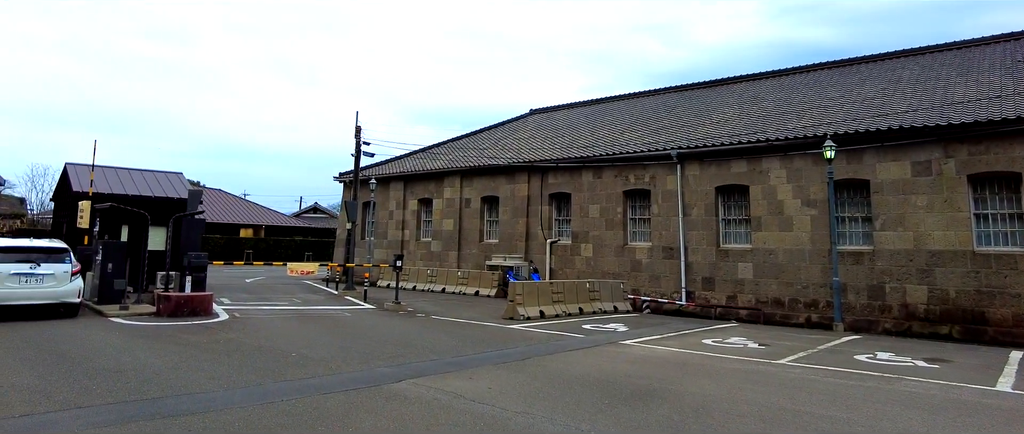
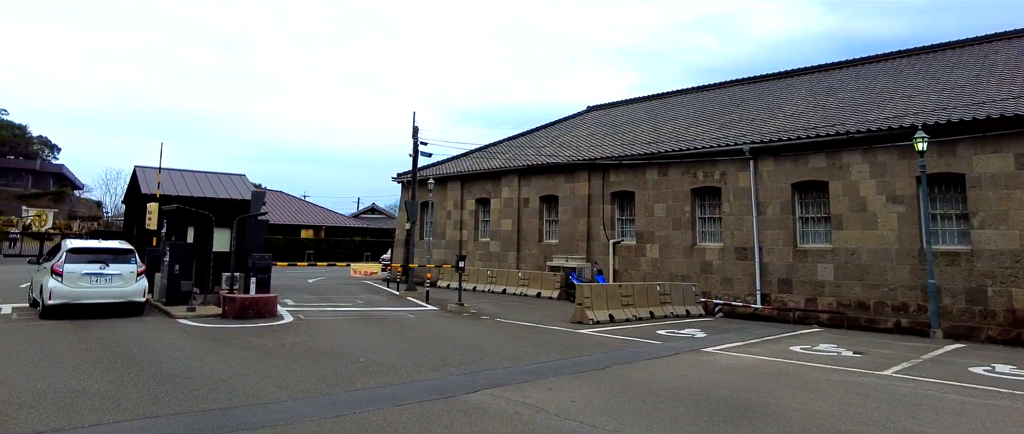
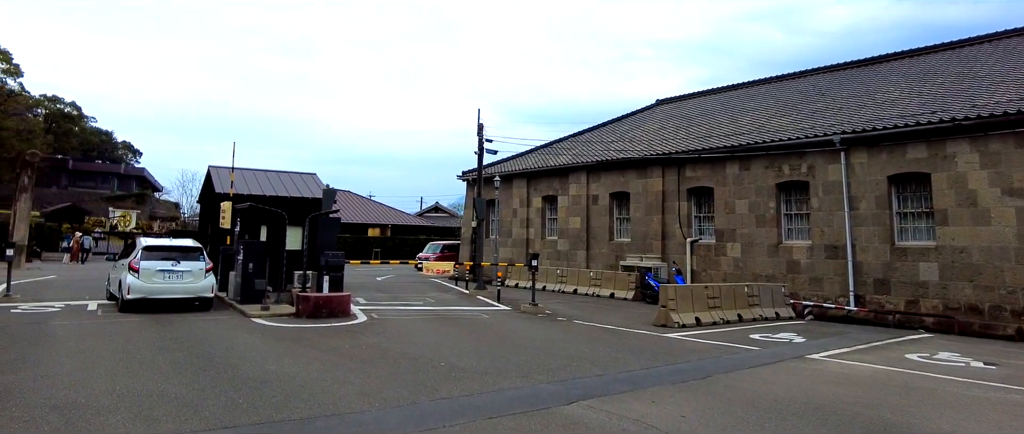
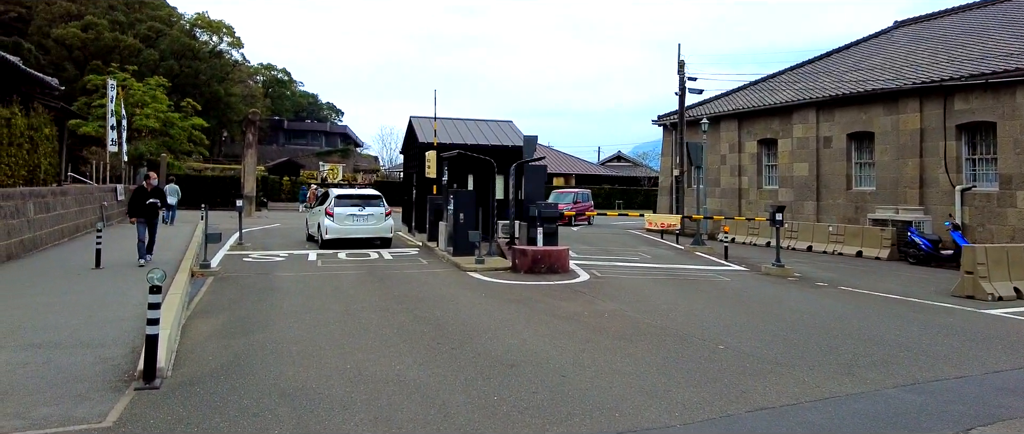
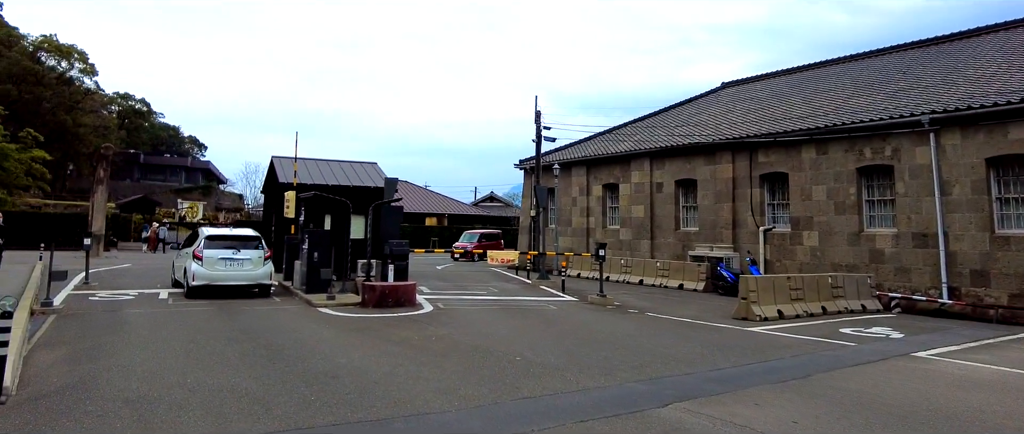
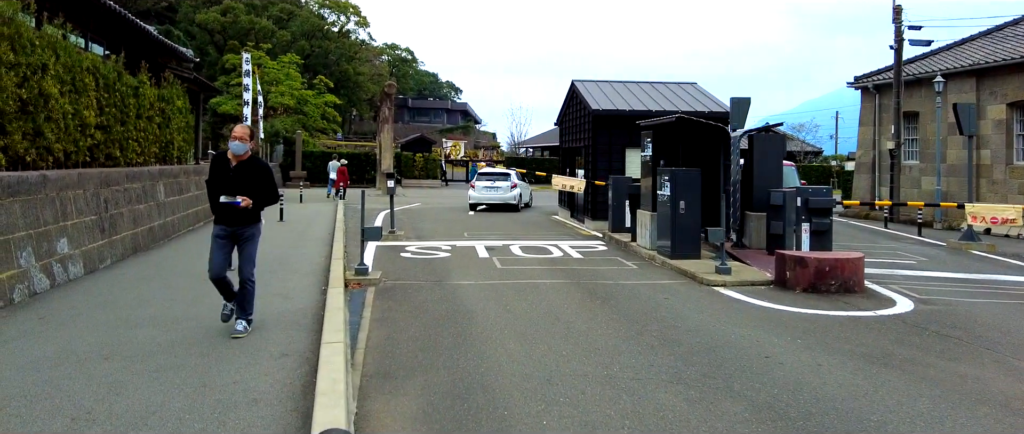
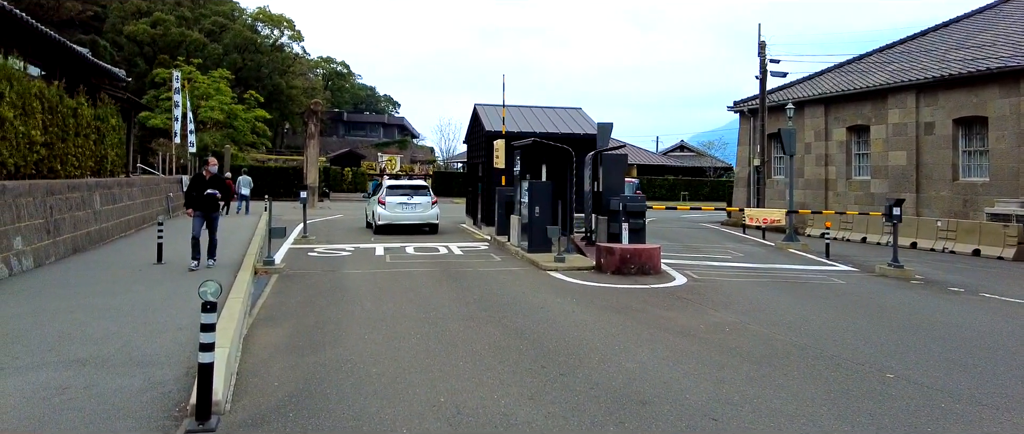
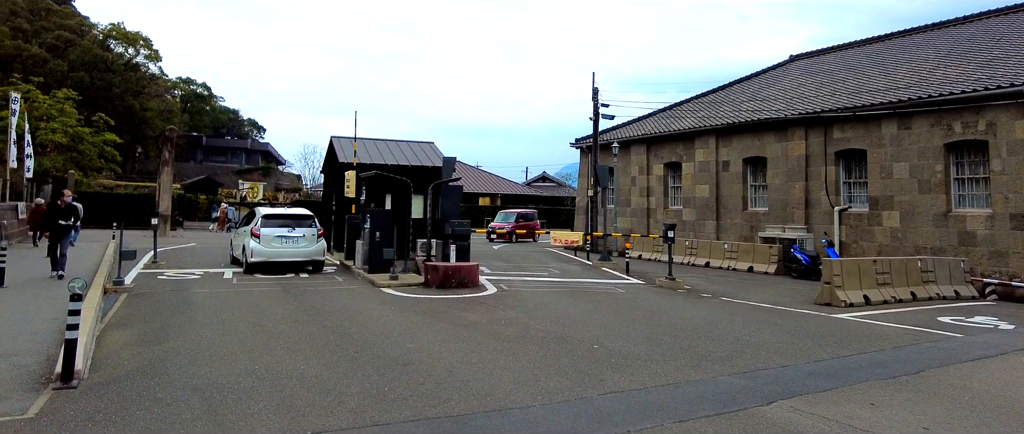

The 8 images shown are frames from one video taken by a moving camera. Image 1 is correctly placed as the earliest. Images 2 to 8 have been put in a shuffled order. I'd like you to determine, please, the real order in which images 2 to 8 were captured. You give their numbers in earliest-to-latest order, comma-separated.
2, 3, 5, 8, 4, 7, 6
